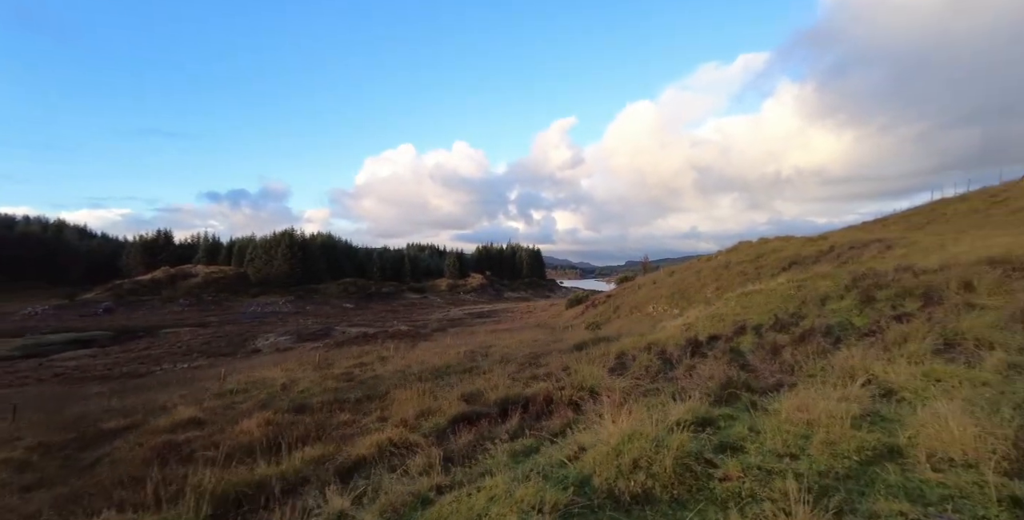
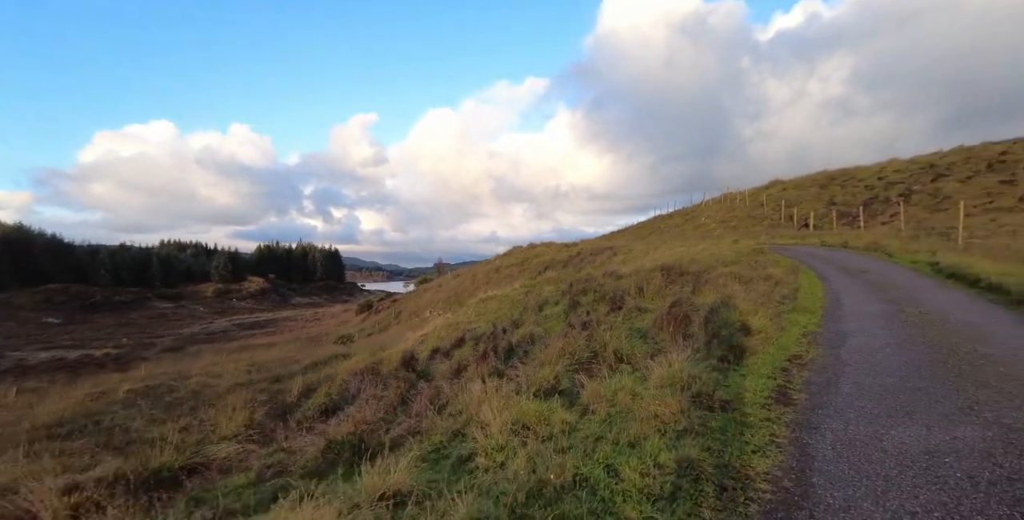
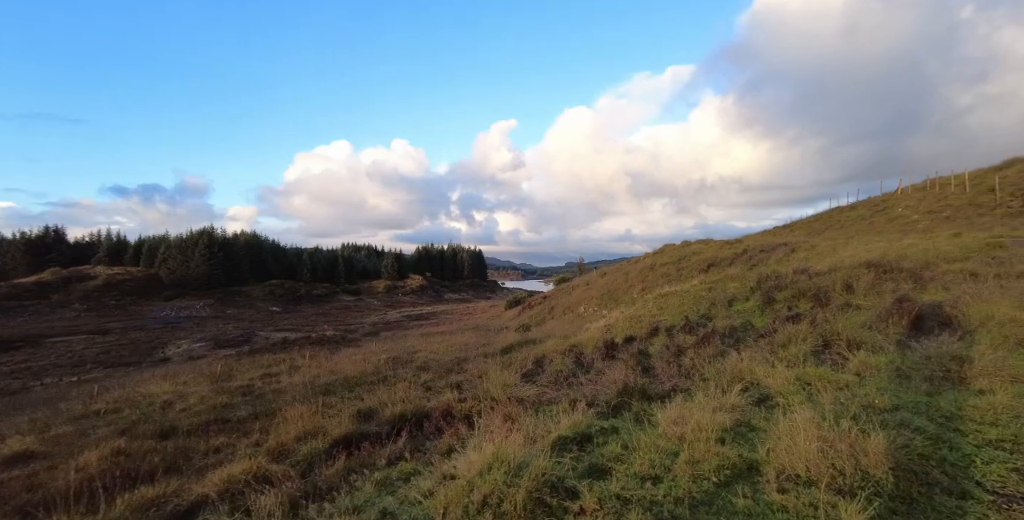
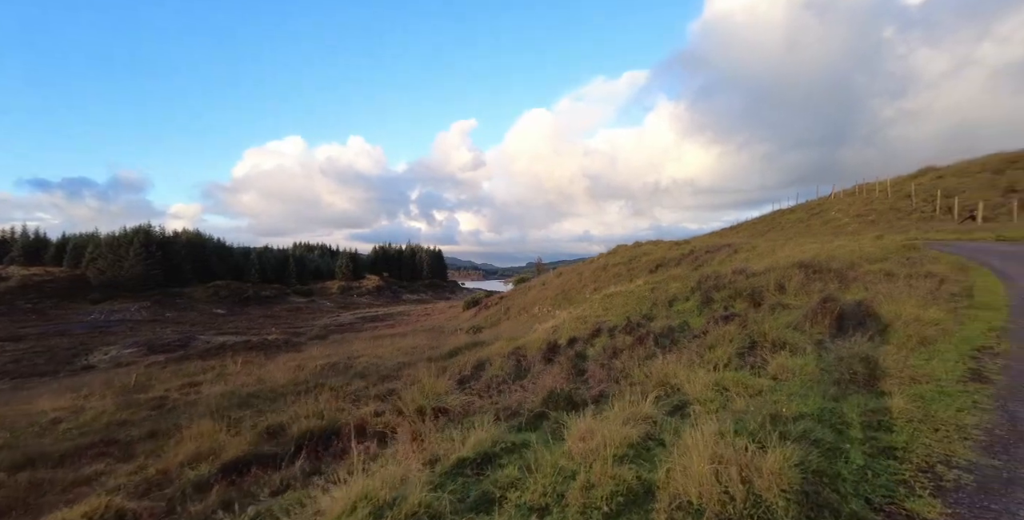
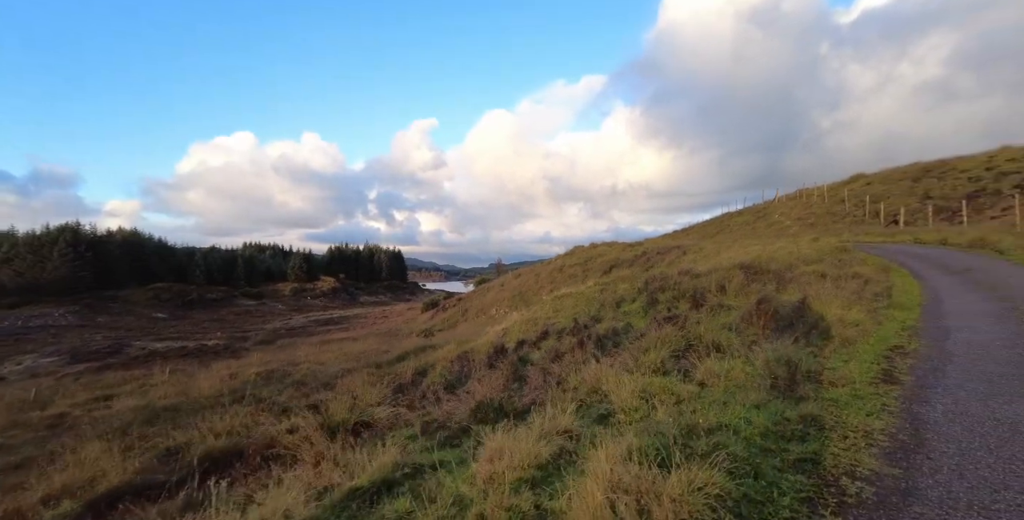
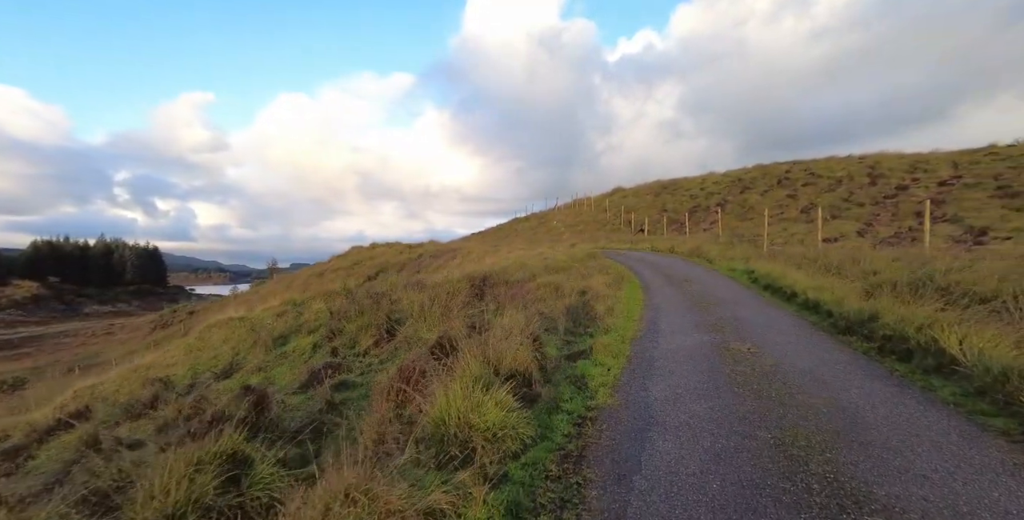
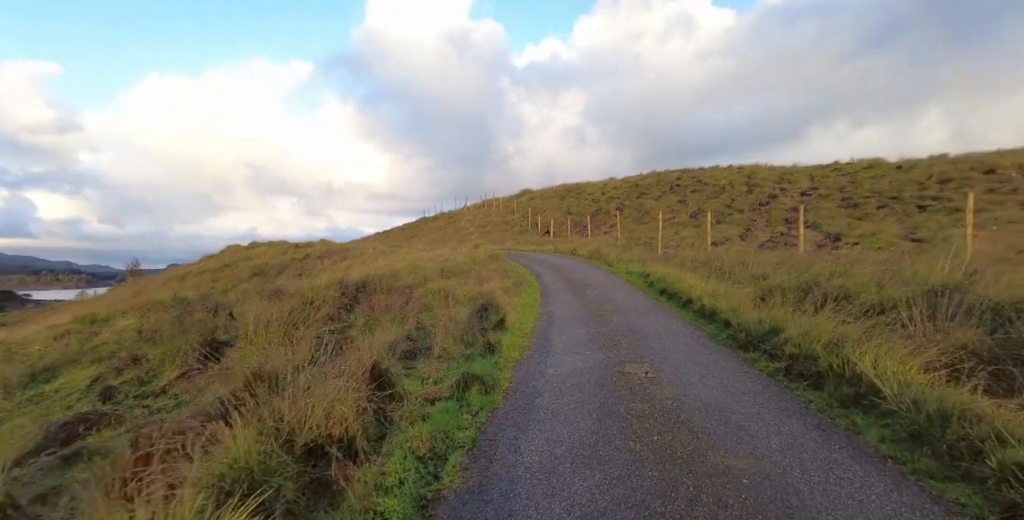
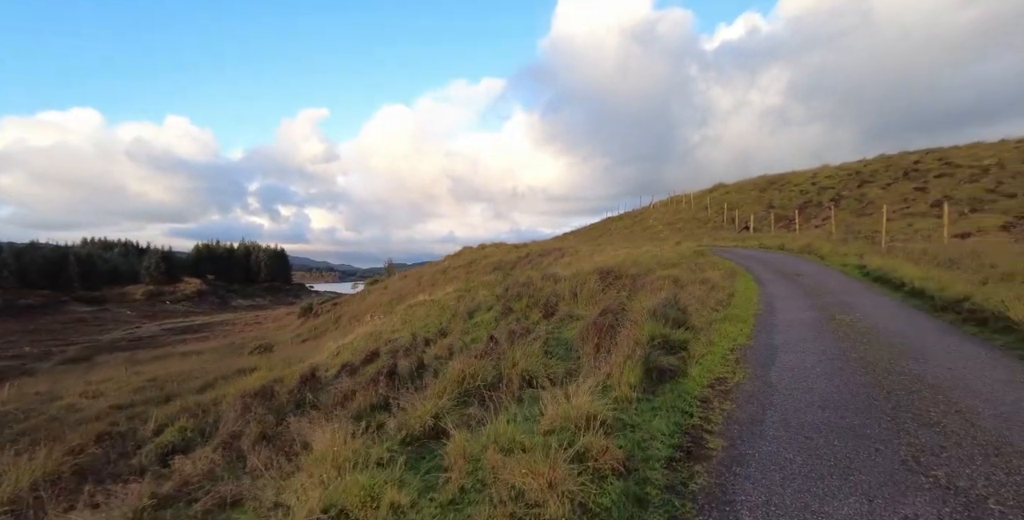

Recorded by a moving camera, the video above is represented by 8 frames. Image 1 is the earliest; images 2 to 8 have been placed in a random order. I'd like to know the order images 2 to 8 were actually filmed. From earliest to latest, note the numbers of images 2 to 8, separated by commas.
3, 4, 5, 2, 8, 6, 7
